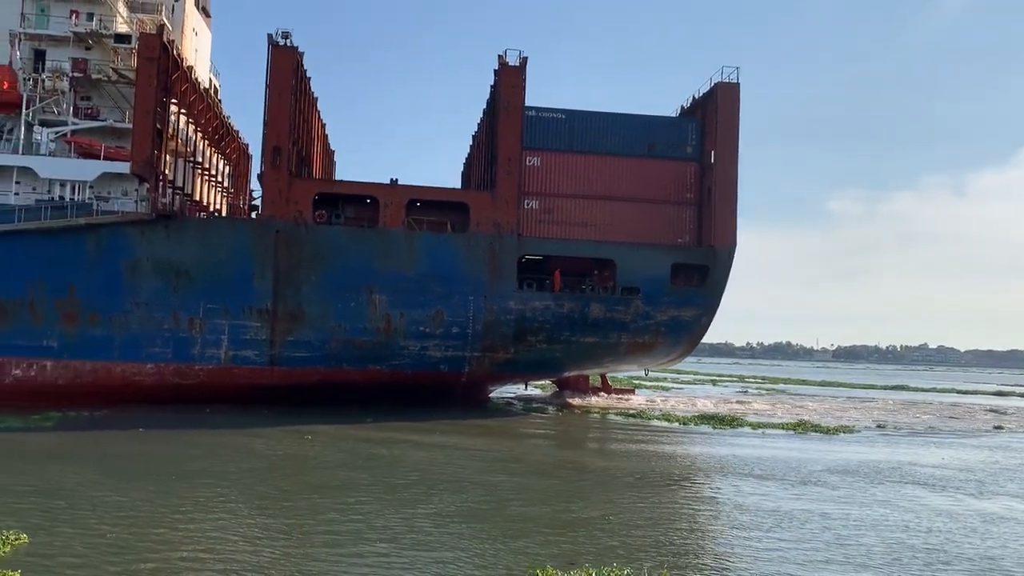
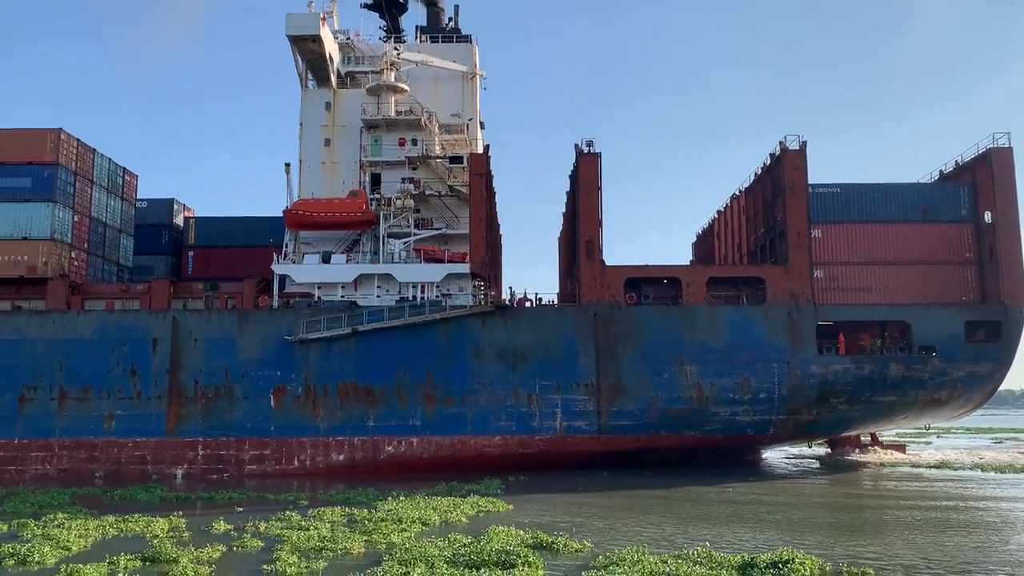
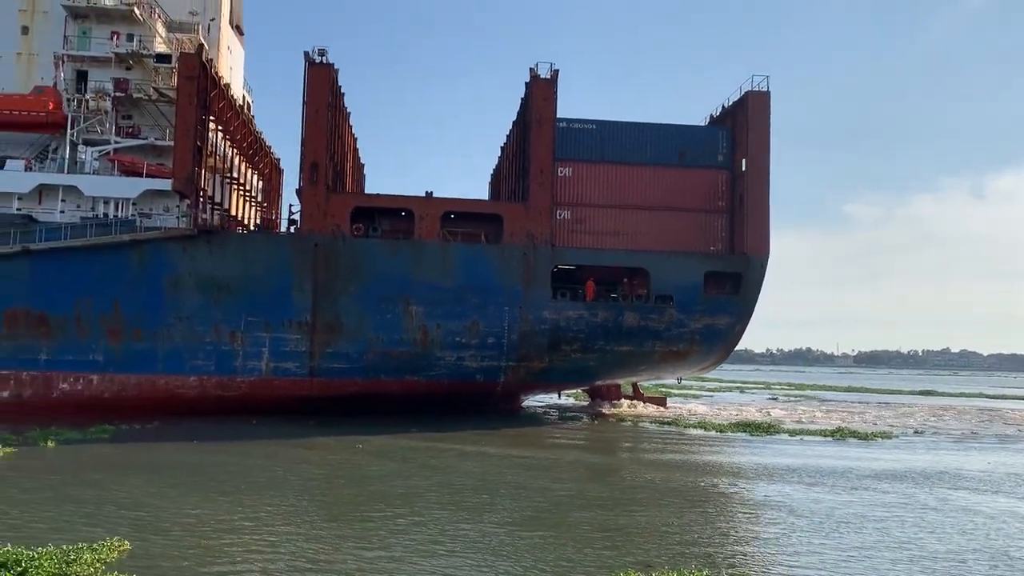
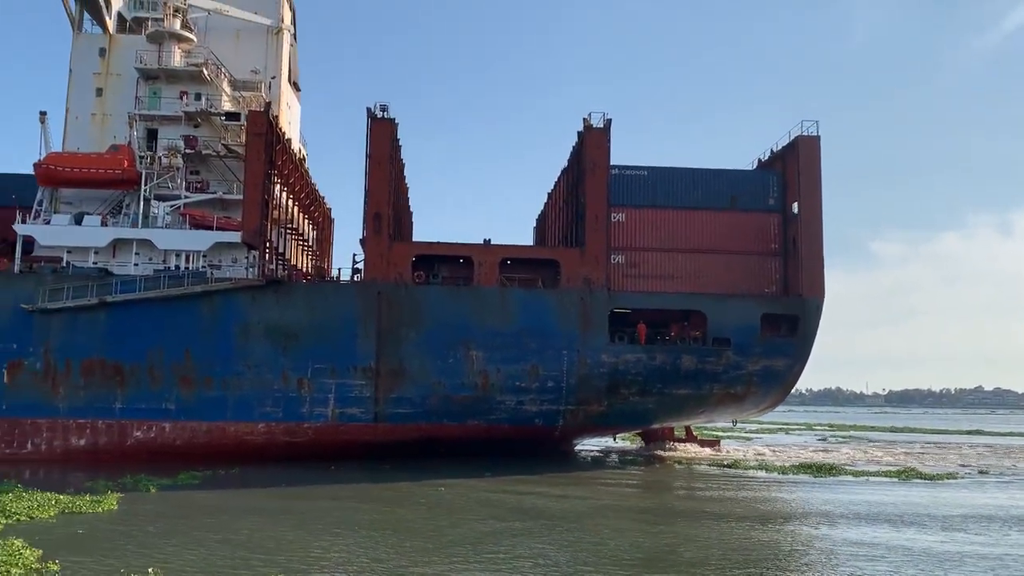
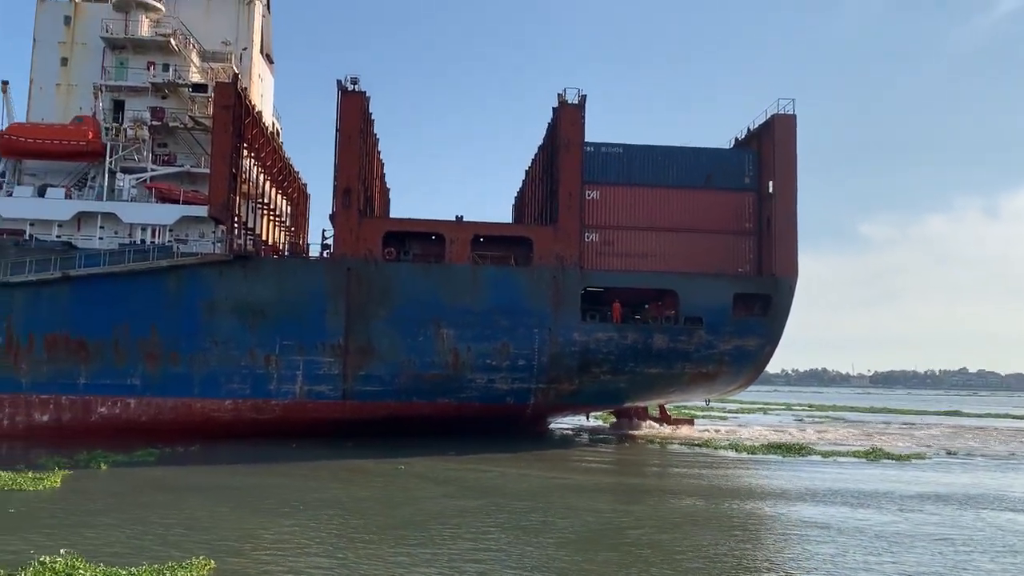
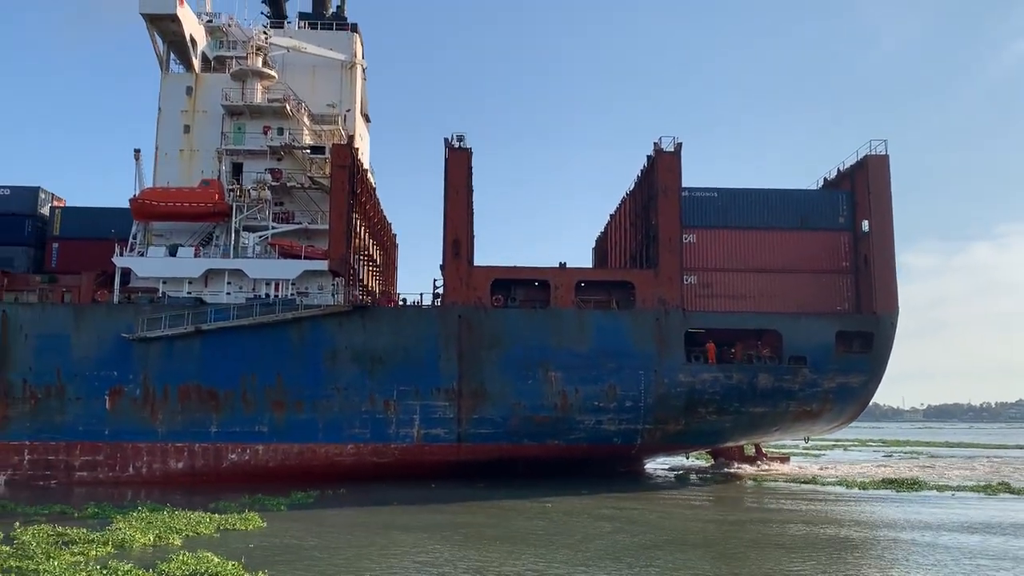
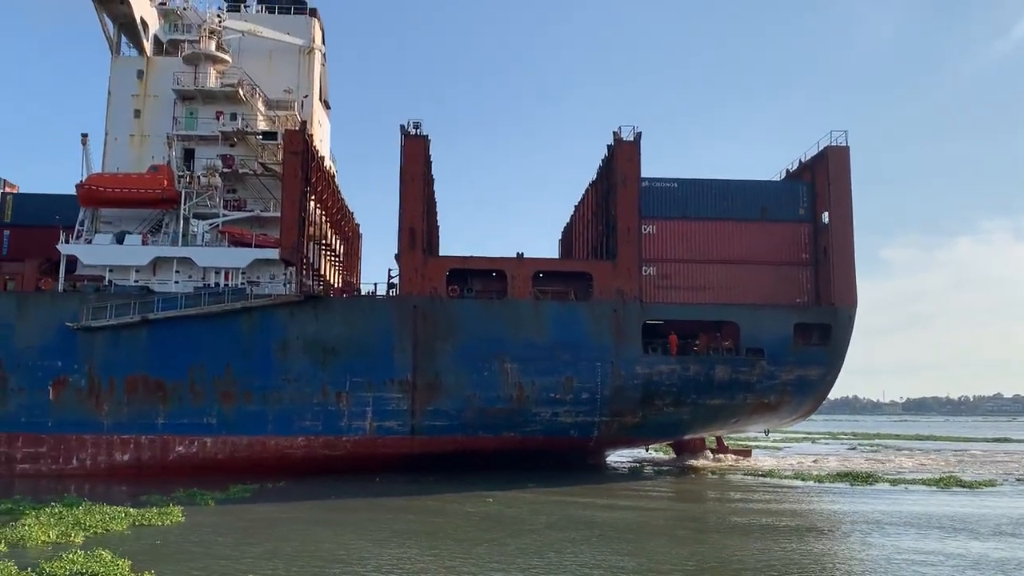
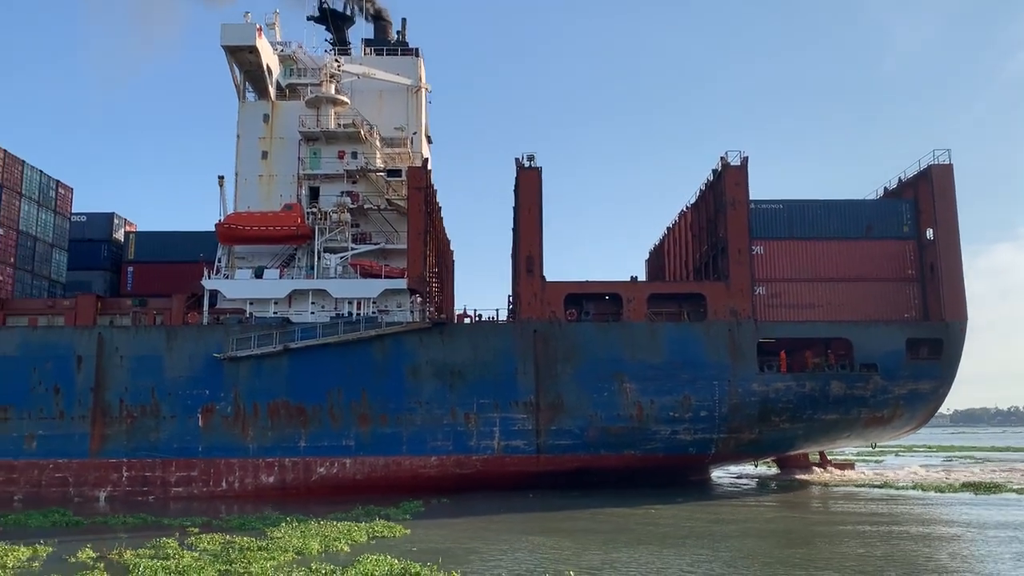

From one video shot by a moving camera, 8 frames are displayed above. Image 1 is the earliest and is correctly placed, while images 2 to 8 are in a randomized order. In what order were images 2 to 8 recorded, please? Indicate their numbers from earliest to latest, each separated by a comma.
3, 5, 4, 7, 6, 8, 2
